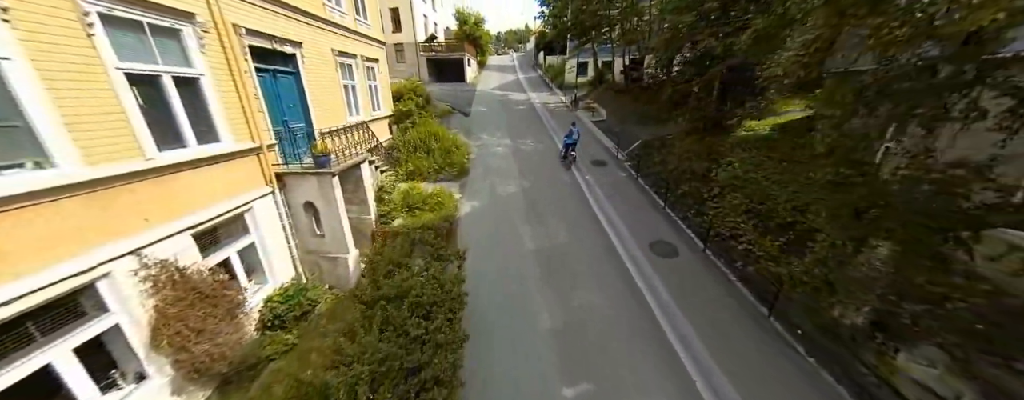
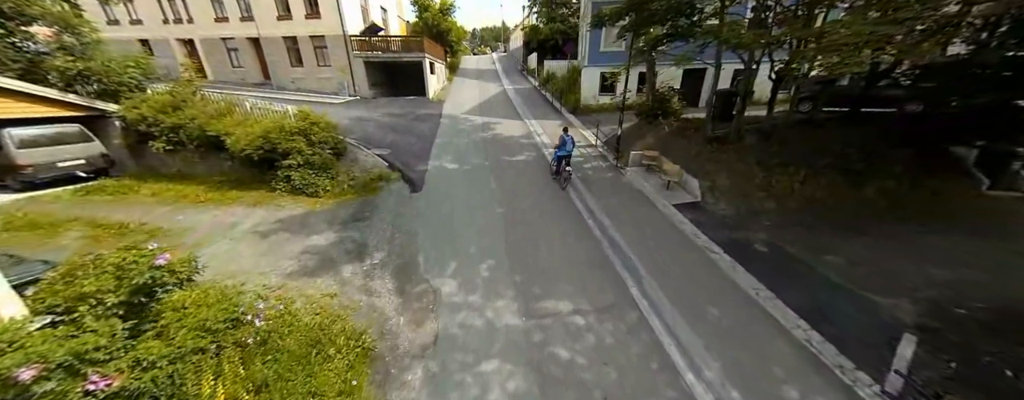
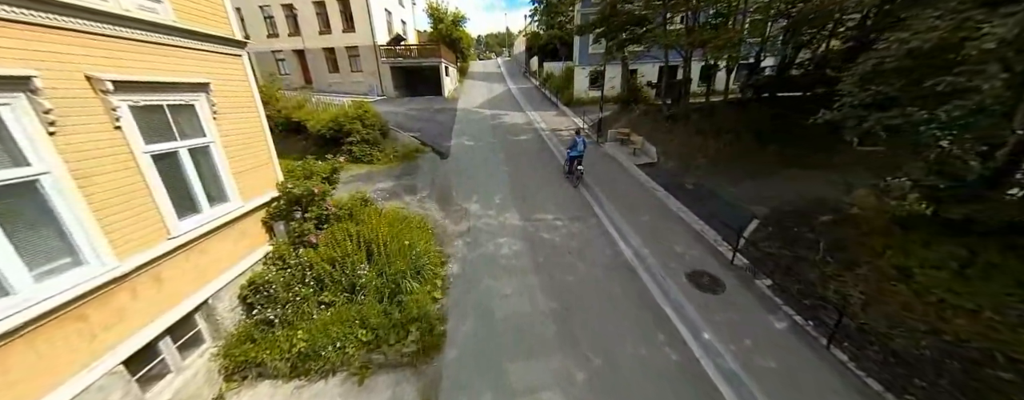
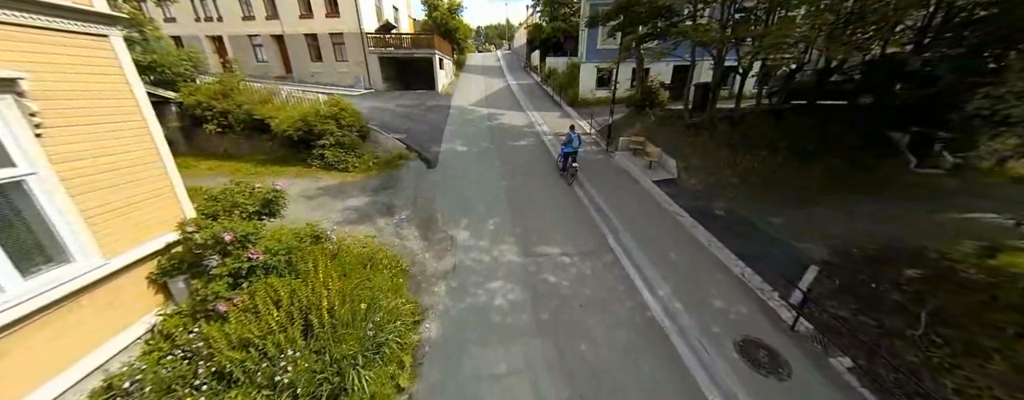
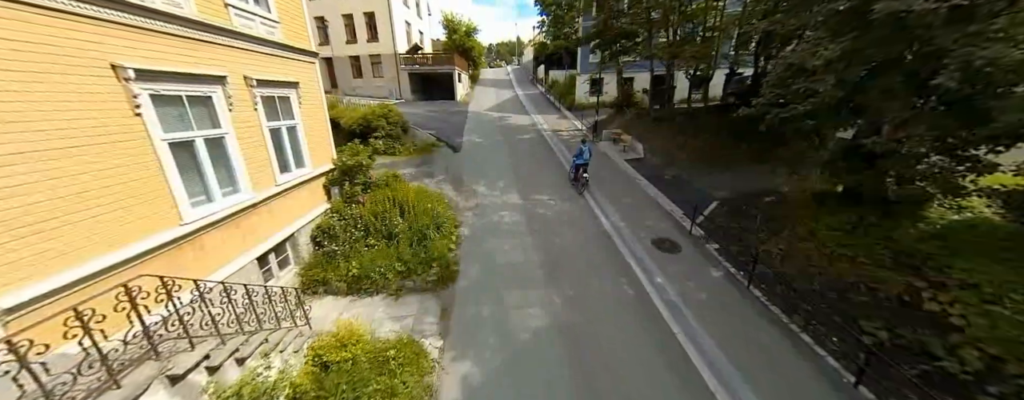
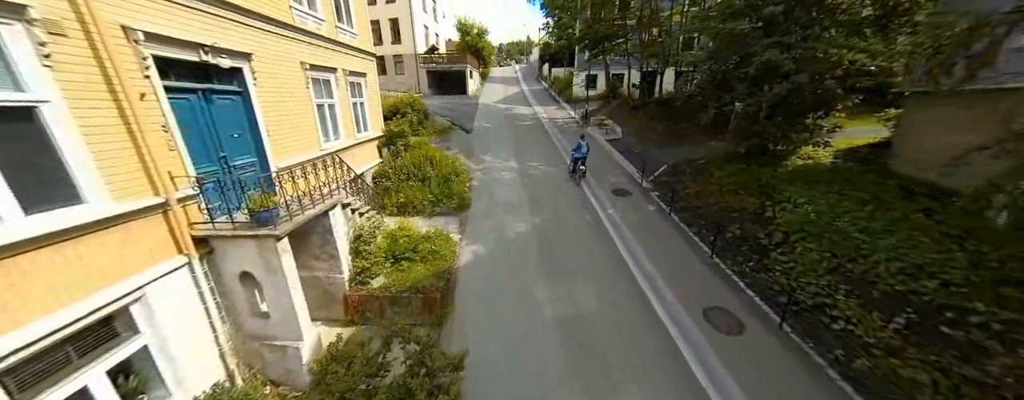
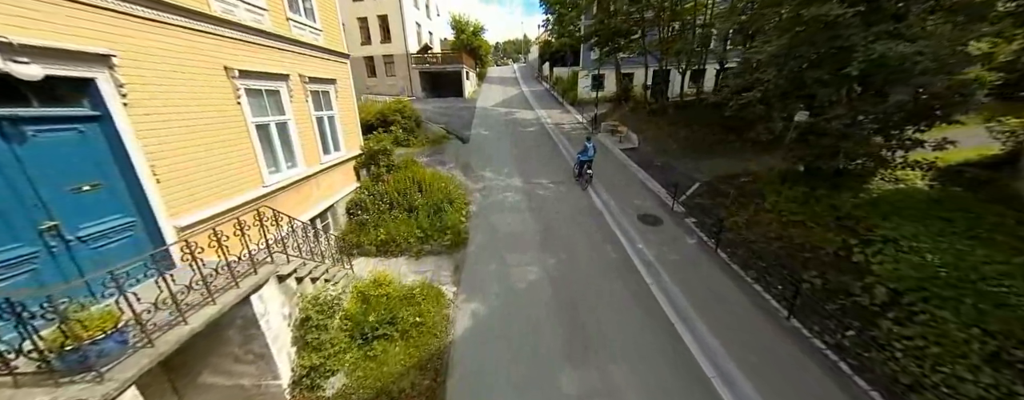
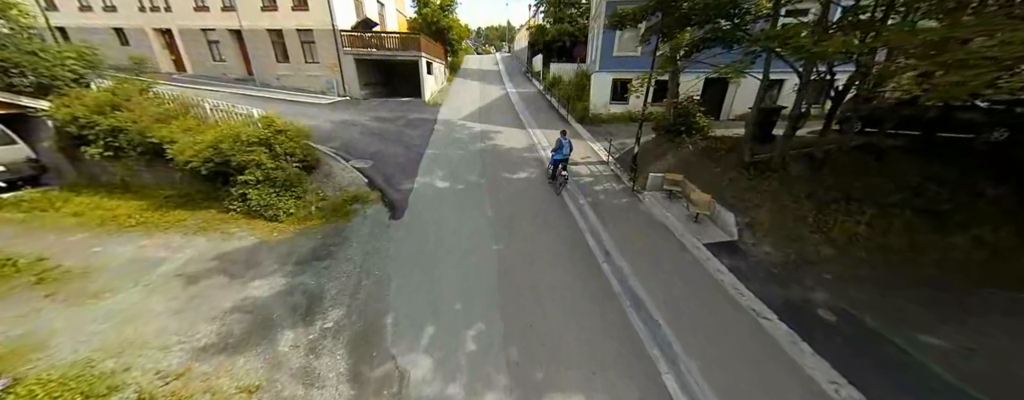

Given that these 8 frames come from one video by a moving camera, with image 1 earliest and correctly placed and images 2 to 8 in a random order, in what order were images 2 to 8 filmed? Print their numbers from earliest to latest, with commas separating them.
6, 7, 5, 3, 4, 2, 8
